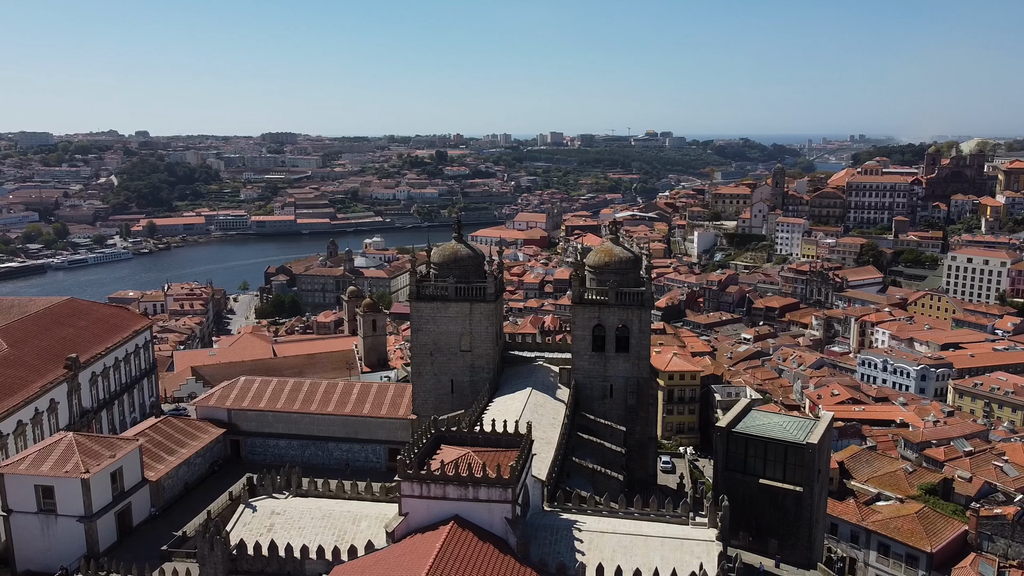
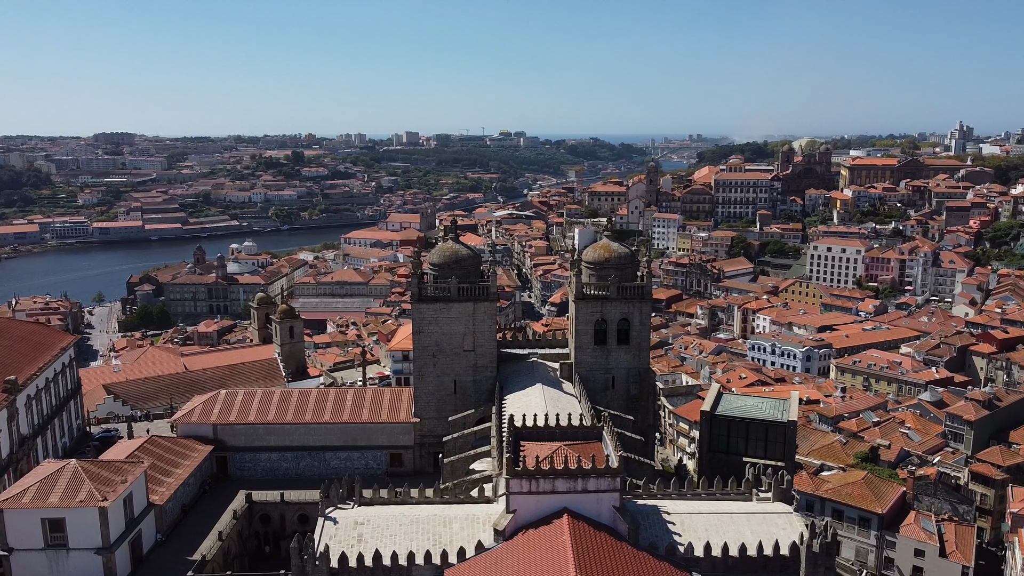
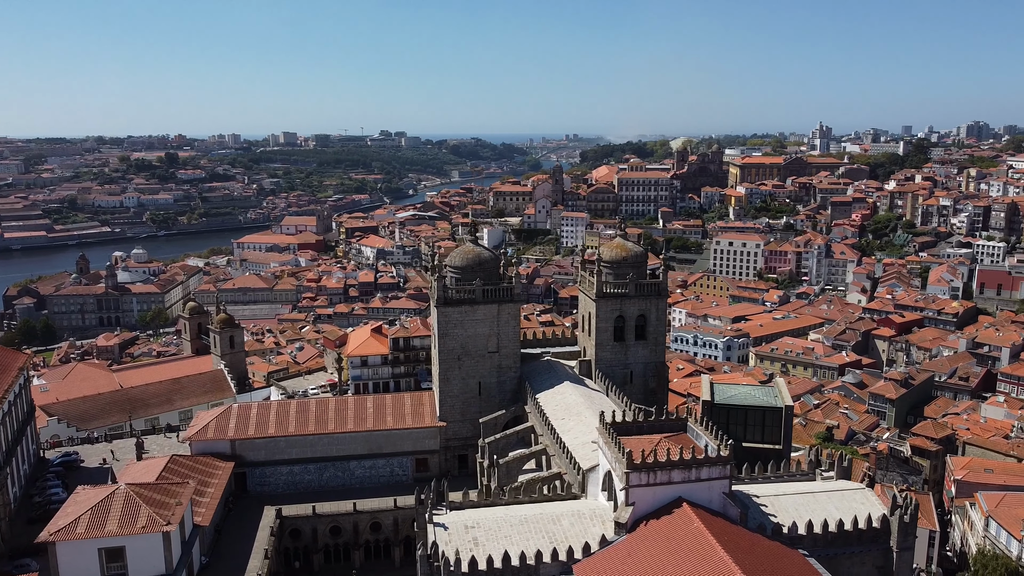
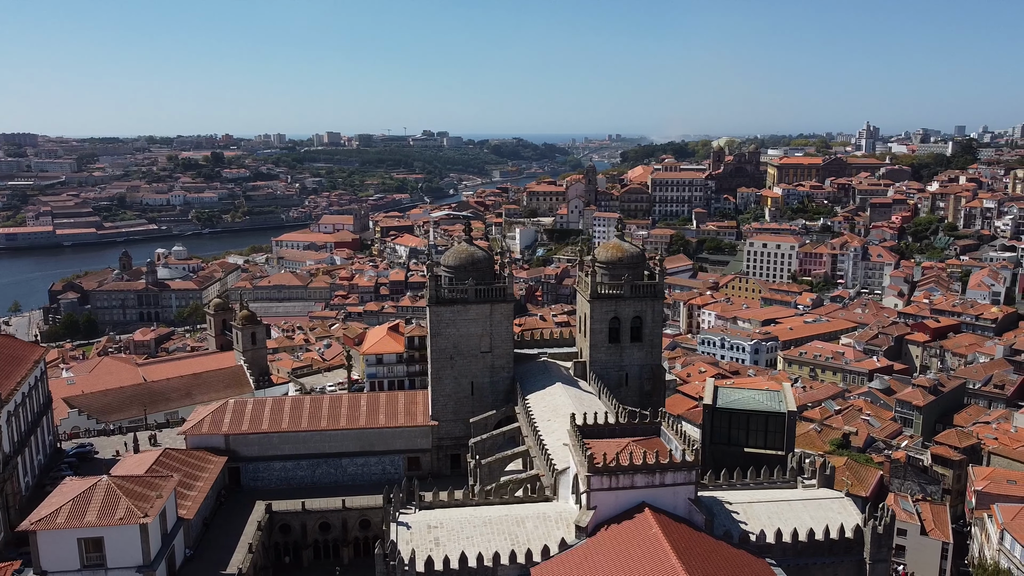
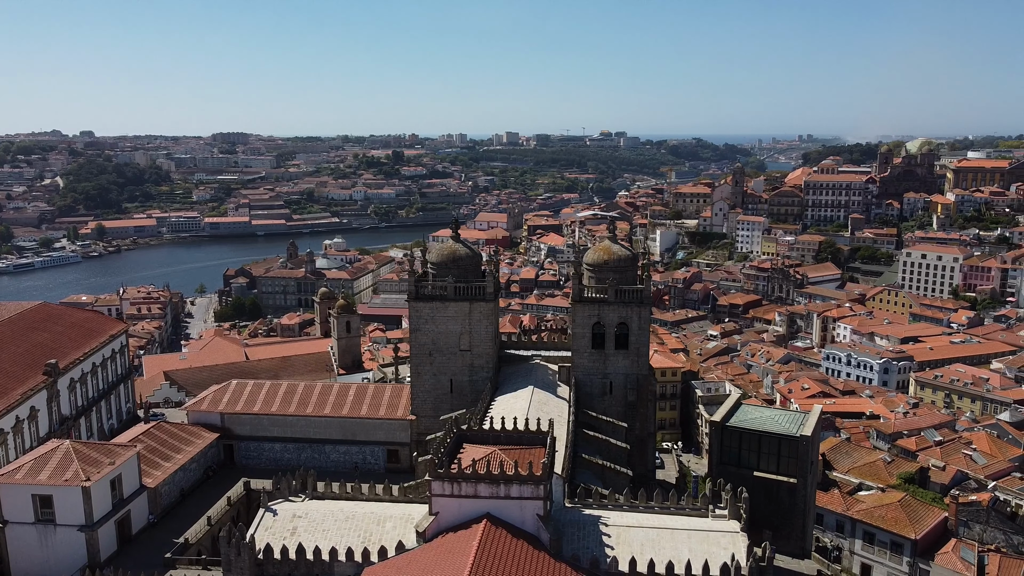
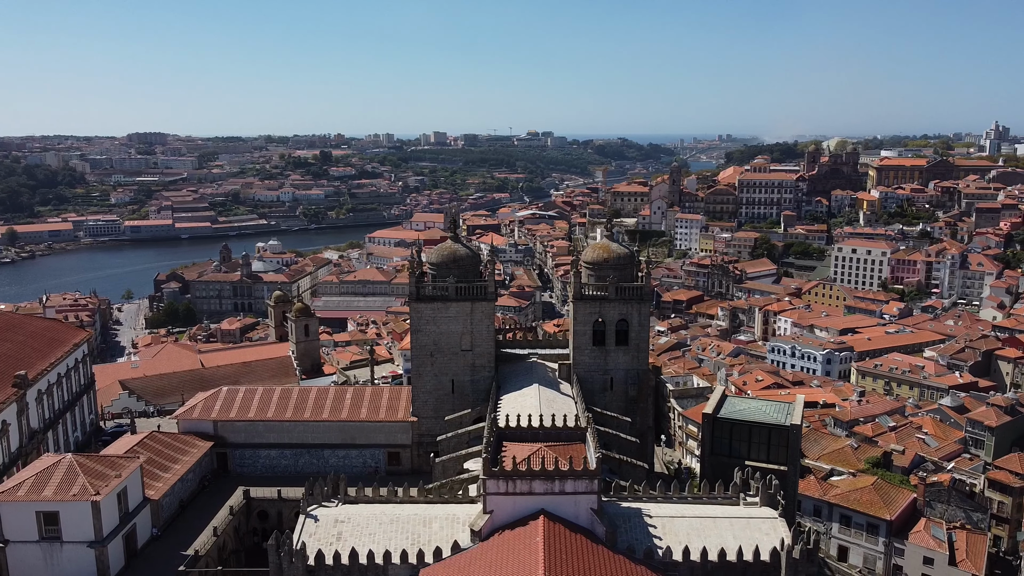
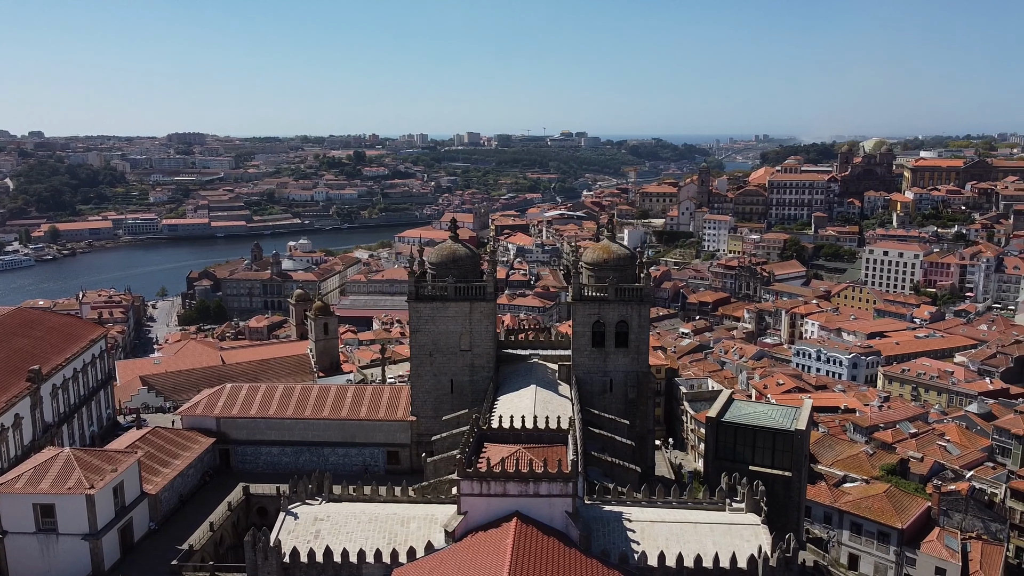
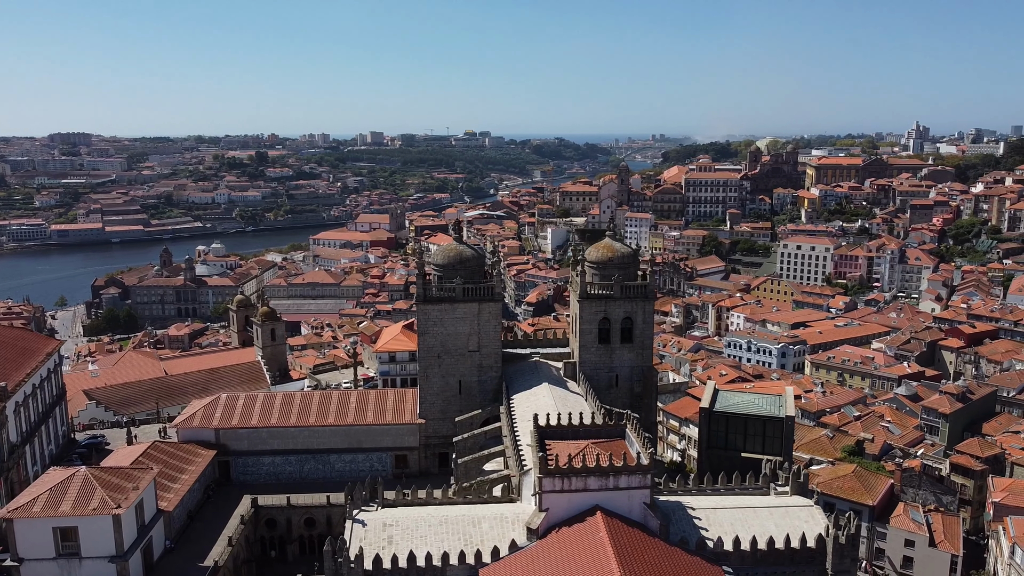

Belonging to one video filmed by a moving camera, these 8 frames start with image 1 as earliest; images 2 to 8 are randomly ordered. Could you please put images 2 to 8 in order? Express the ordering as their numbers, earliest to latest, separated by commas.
5, 7, 6, 2, 8, 4, 3
